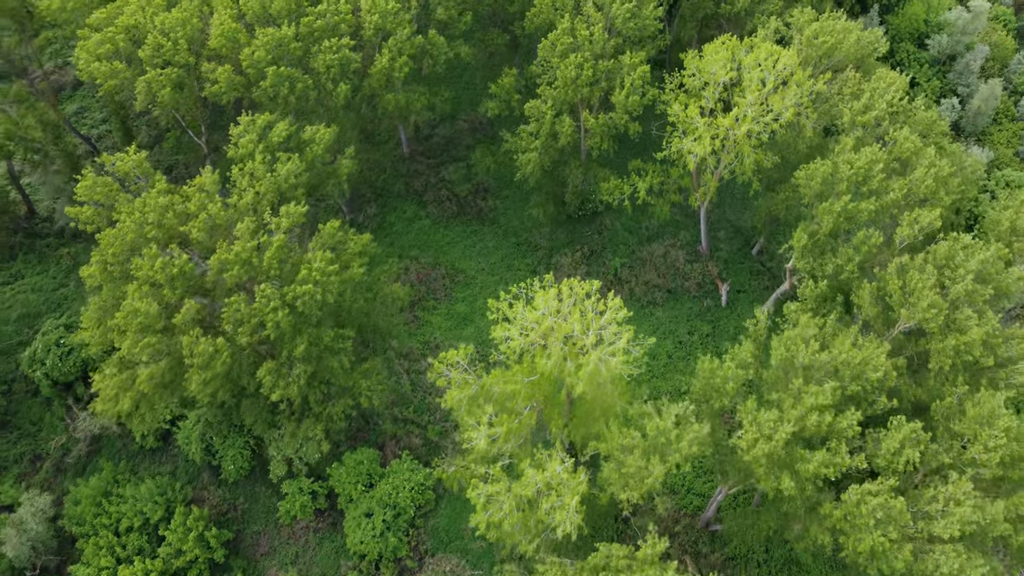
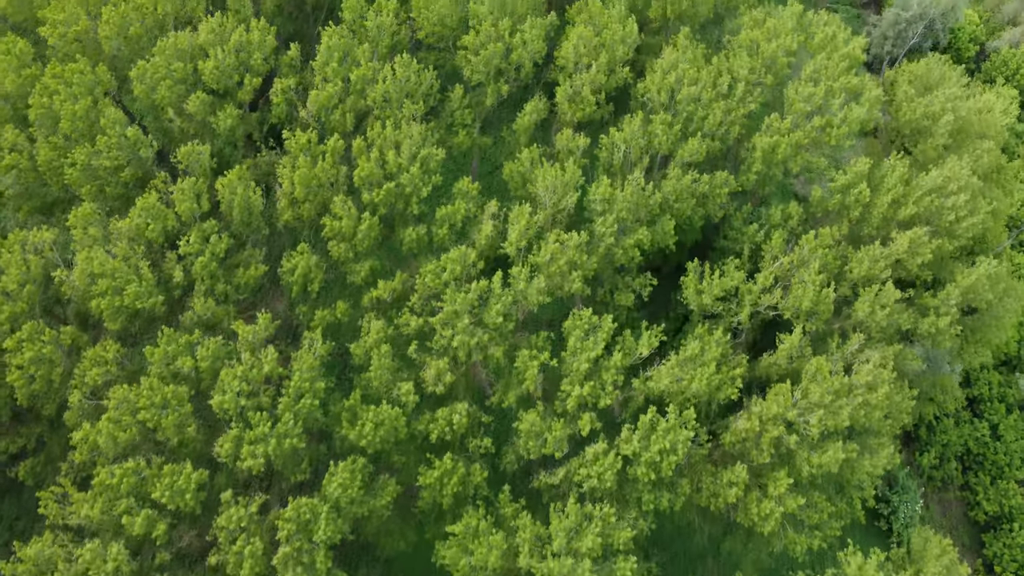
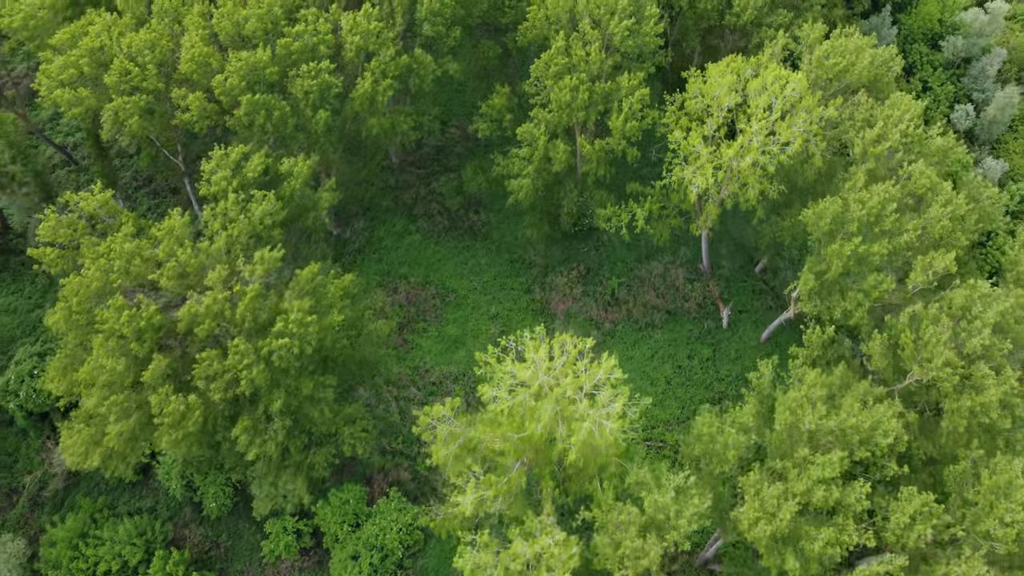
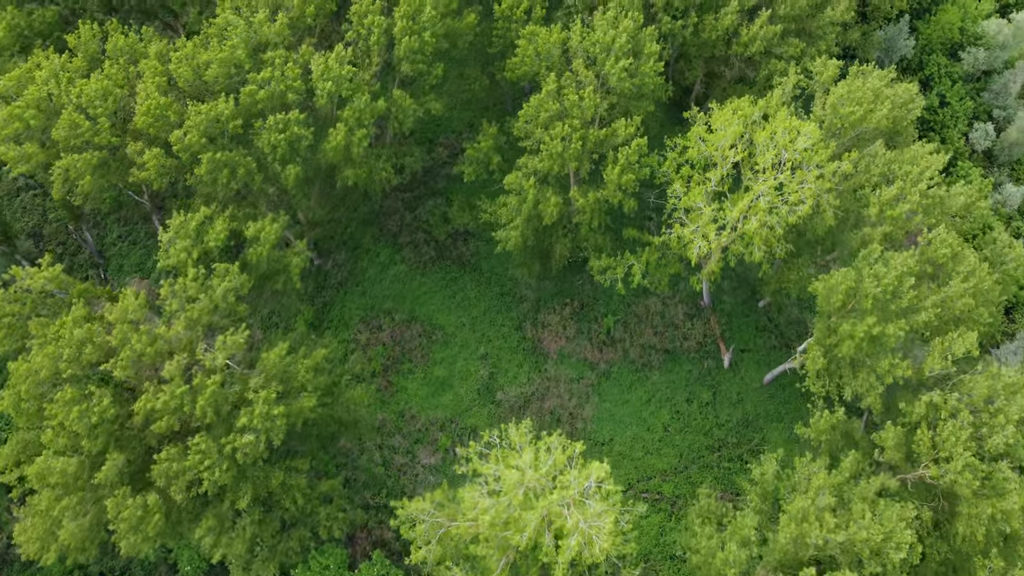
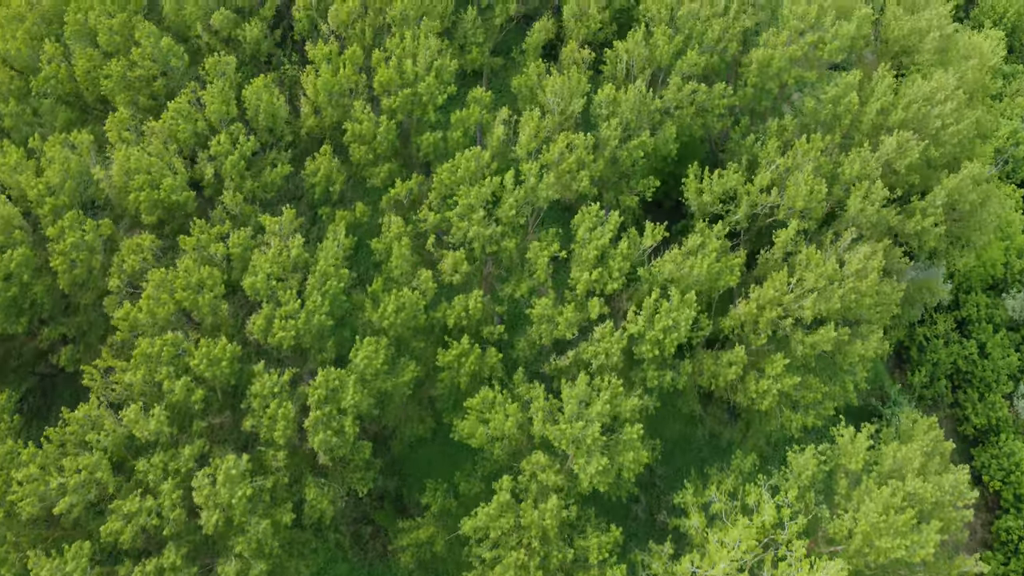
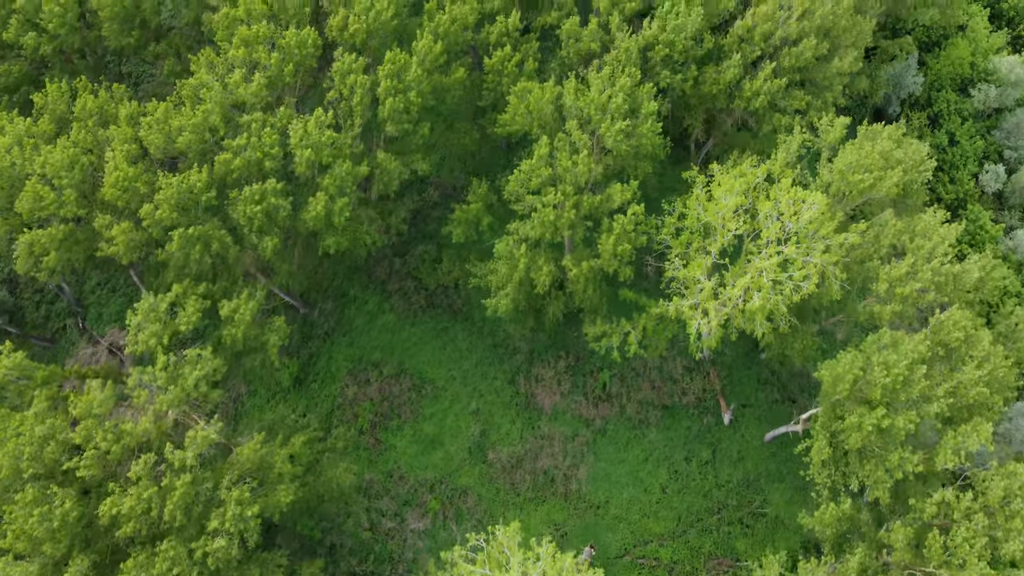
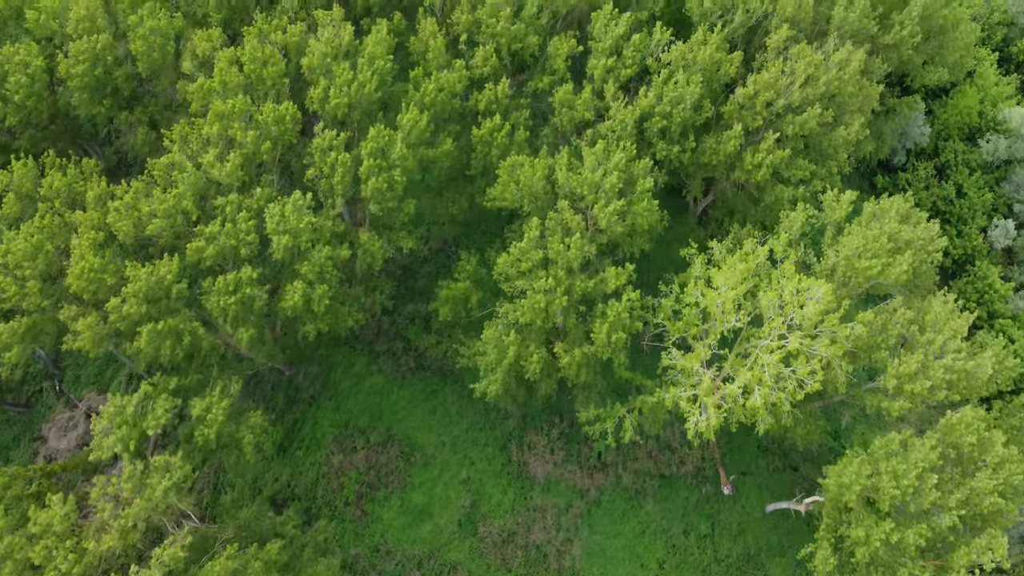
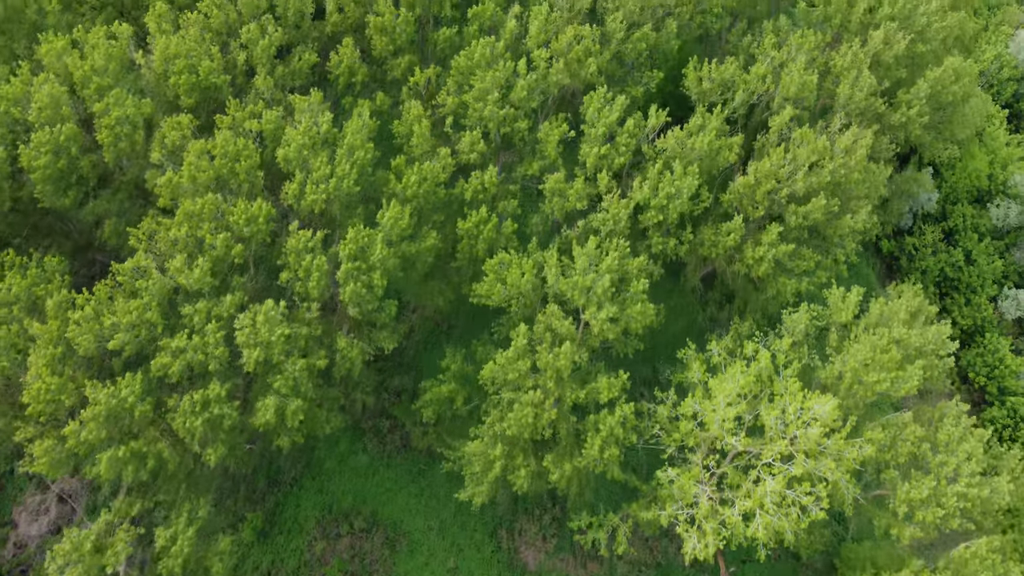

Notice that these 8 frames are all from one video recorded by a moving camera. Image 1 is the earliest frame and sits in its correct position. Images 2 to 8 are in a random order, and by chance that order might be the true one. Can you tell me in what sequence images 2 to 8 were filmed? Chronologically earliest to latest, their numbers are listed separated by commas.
3, 4, 6, 7, 8, 5, 2
